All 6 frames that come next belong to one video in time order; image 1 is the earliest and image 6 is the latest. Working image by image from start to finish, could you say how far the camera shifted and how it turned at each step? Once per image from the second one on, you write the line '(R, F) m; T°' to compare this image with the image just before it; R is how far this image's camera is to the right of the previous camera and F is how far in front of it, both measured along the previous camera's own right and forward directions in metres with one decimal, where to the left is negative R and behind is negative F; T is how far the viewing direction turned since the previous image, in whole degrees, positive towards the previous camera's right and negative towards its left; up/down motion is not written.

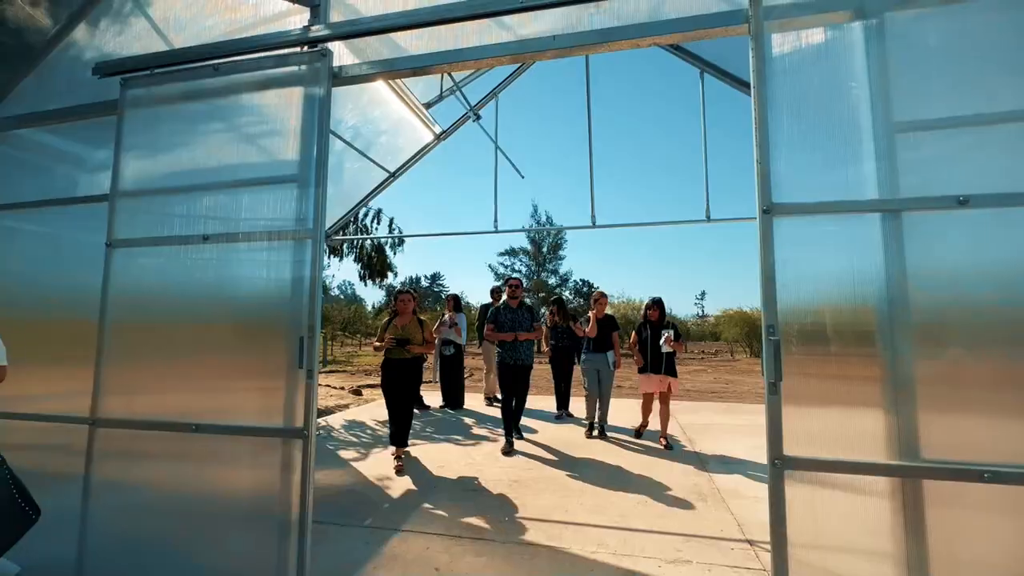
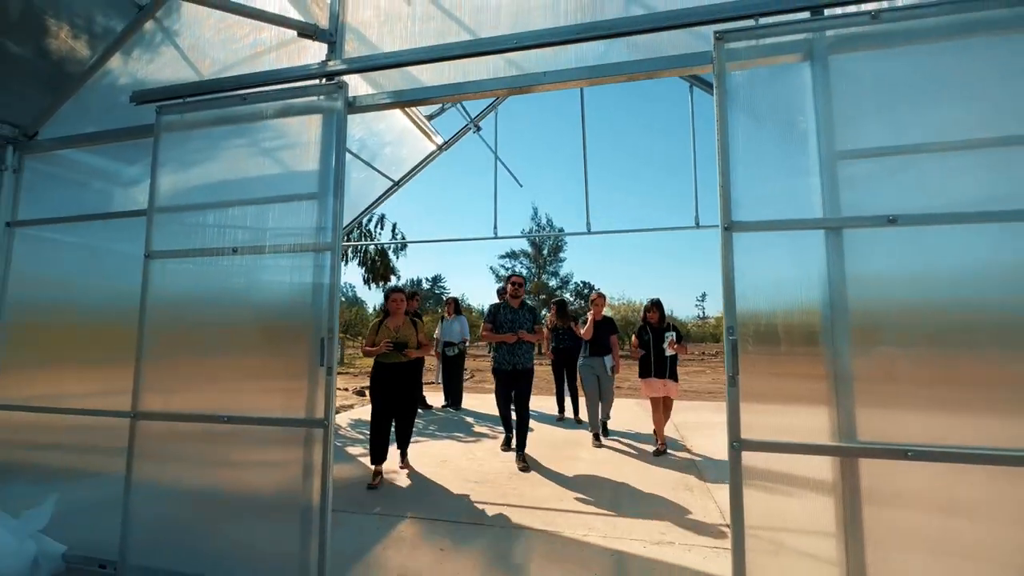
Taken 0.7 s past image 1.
(0.0, -0.3) m; 0°
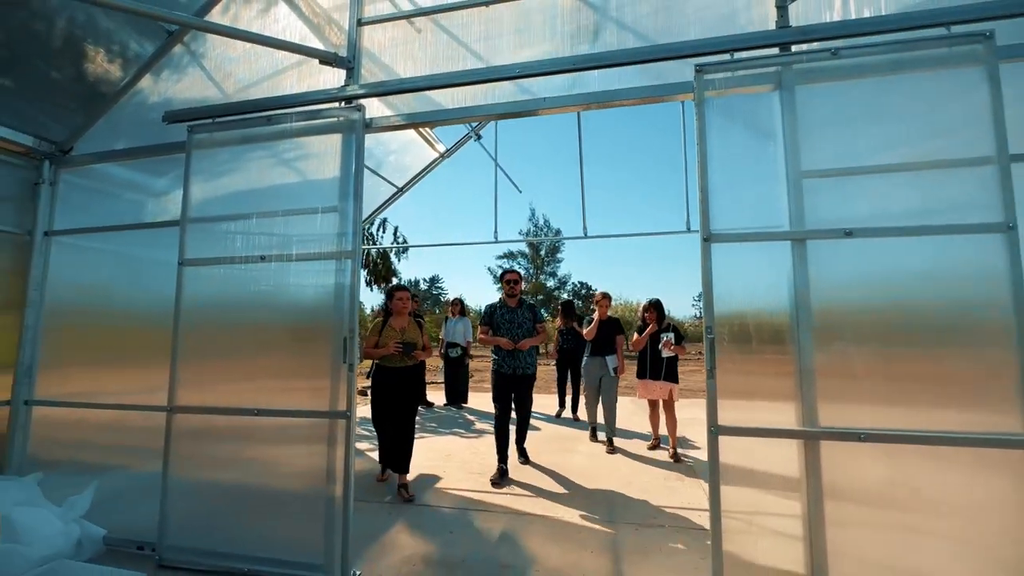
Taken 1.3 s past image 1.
(0.0, -0.3) m; 0°
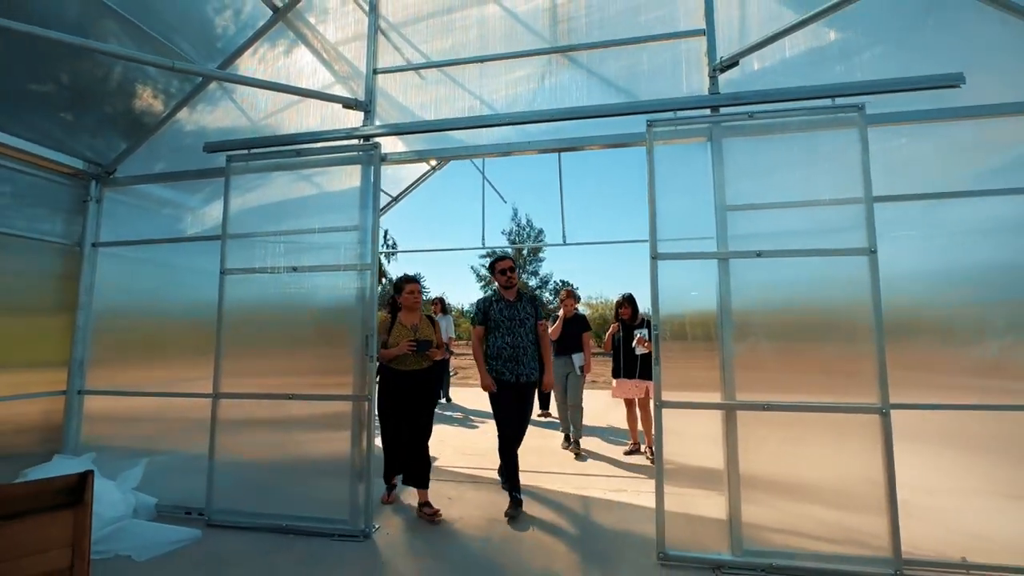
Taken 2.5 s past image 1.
(-0.1, -0.6) m; +2°
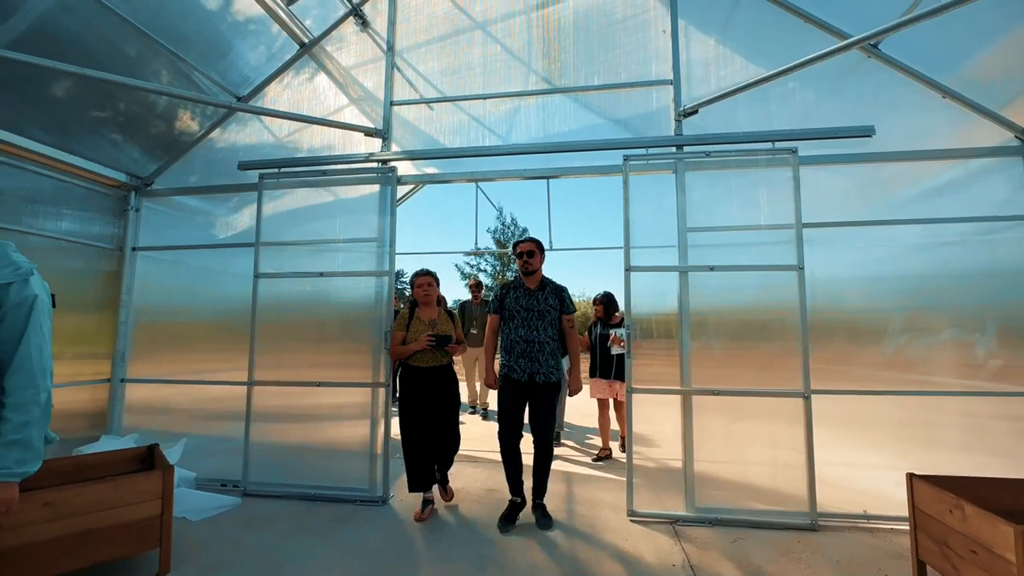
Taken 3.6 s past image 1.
(-0.1, -0.6) m; +2°
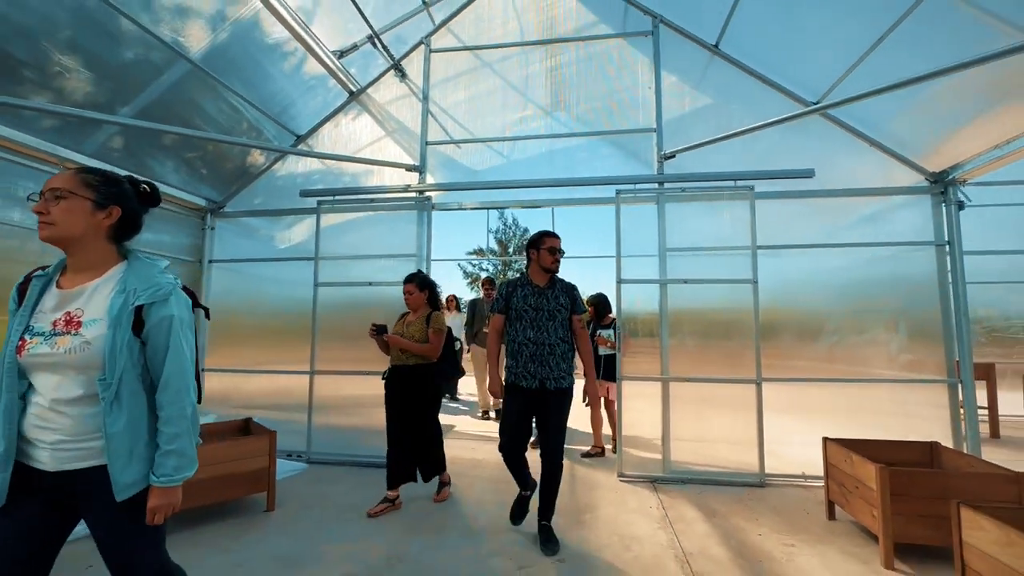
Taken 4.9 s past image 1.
(-0.1, -0.9) m; 0°
